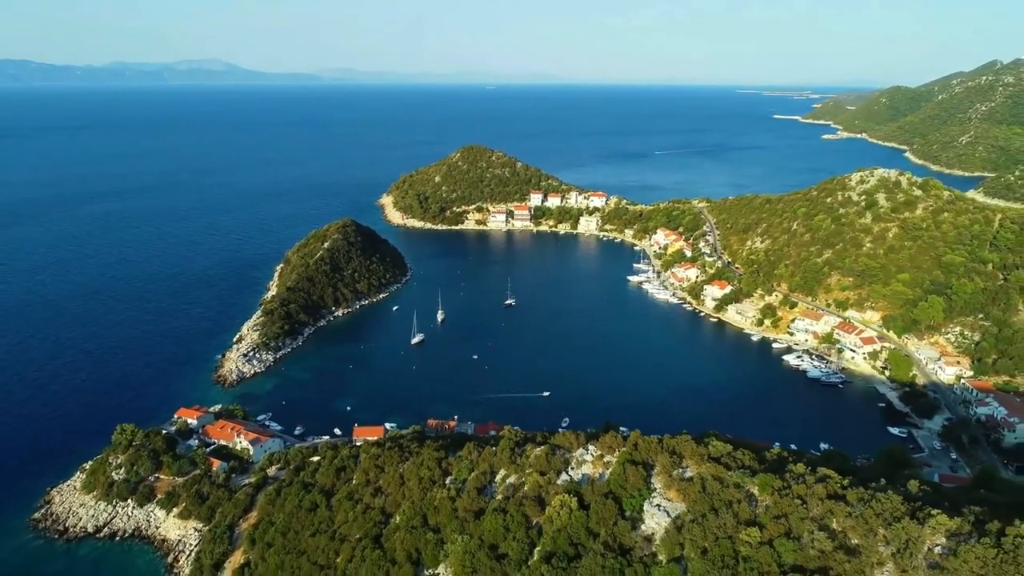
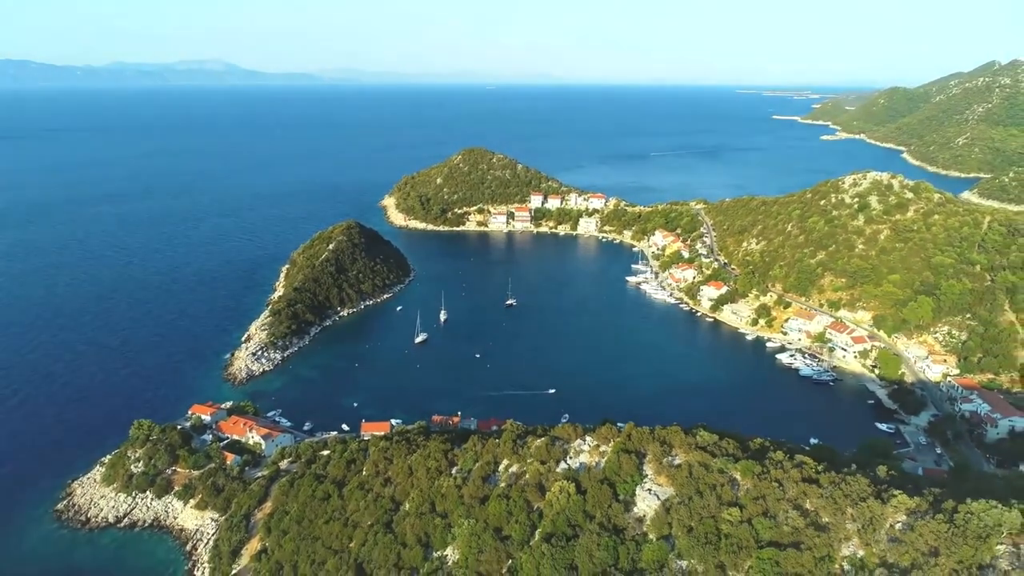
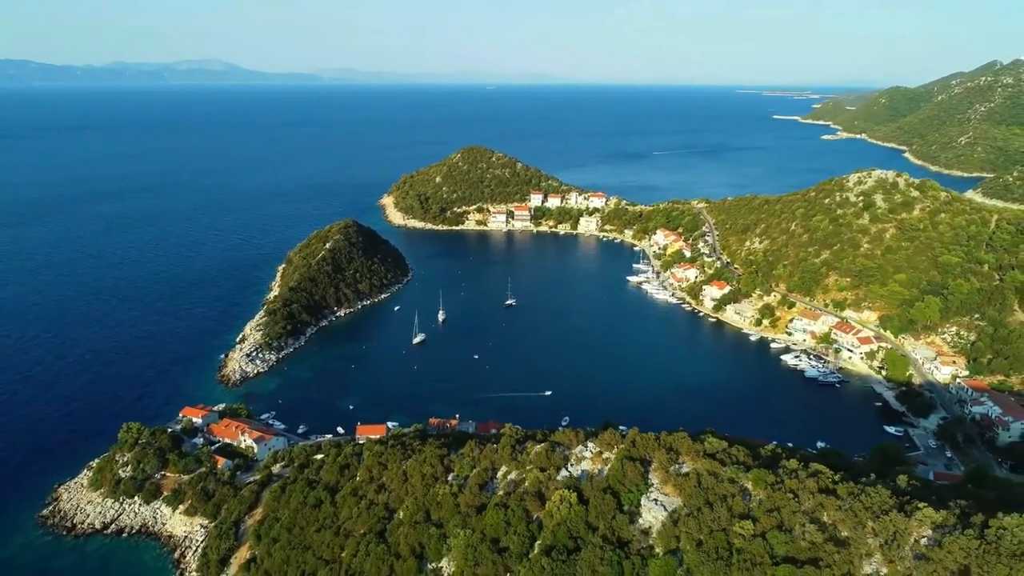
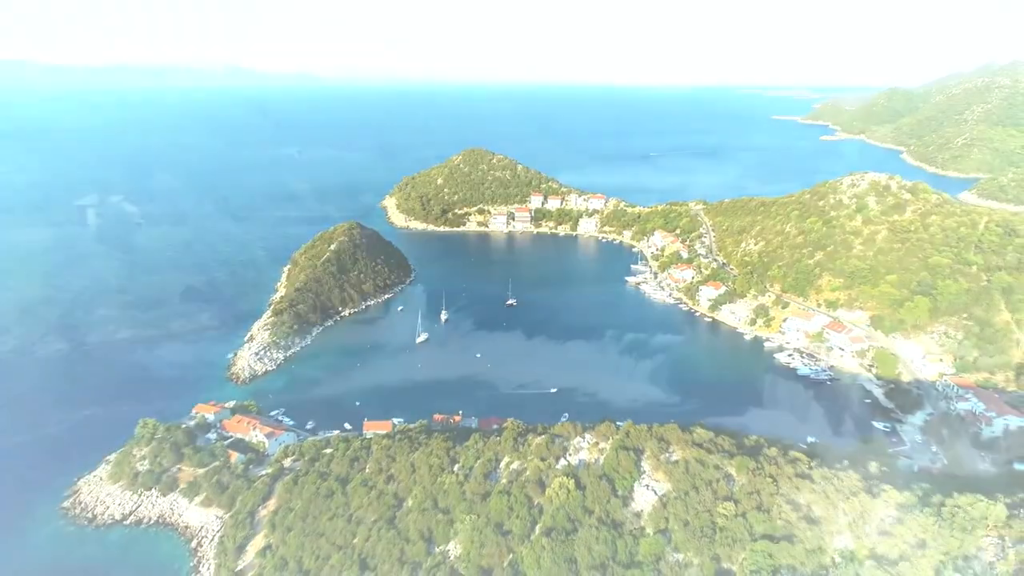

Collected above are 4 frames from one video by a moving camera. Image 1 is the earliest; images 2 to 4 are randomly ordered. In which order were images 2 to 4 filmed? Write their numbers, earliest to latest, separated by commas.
3, 2, 4
